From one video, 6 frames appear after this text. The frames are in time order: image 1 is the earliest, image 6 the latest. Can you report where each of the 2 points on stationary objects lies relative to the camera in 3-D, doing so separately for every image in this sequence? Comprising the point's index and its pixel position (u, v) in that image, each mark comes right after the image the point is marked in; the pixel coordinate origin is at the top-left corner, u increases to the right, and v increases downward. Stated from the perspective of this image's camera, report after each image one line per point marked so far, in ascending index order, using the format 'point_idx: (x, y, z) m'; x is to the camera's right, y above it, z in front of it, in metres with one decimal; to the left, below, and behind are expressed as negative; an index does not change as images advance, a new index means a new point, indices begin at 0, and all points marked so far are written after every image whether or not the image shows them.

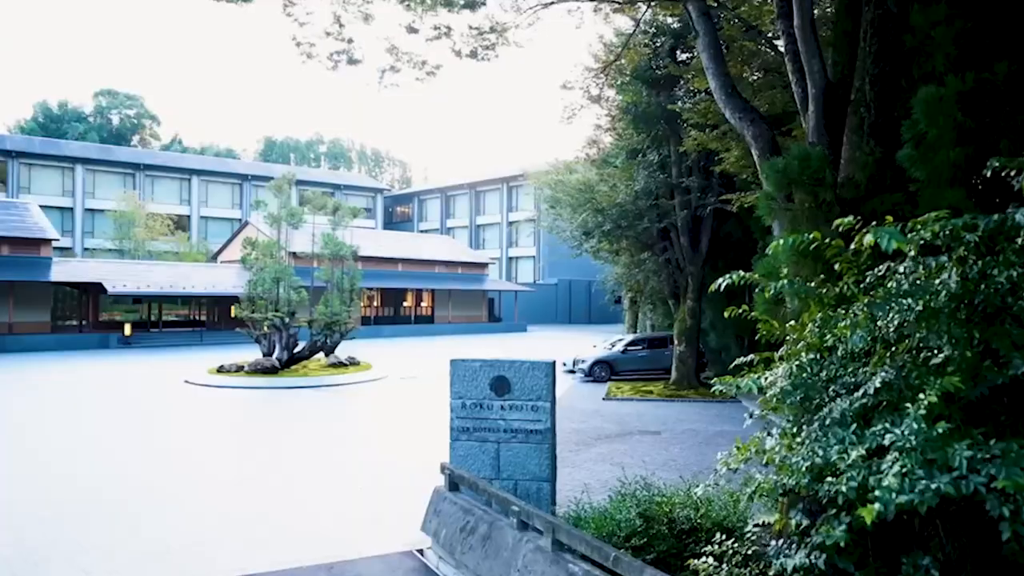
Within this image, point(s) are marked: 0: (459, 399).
0: (-0.5, -1.1, +7.3) m
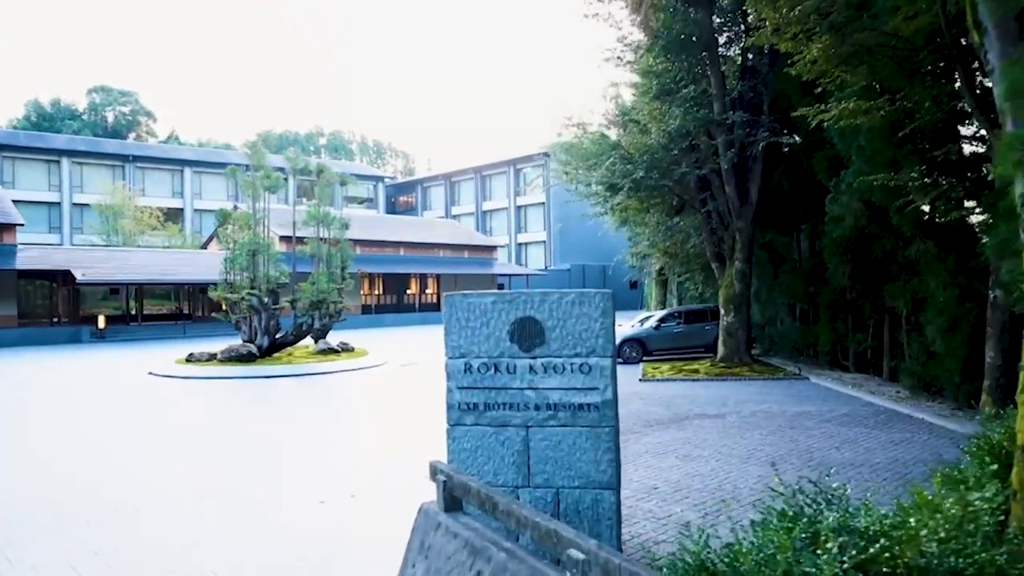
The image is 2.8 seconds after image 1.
0: (-0.3, -0.4, +4.5) m
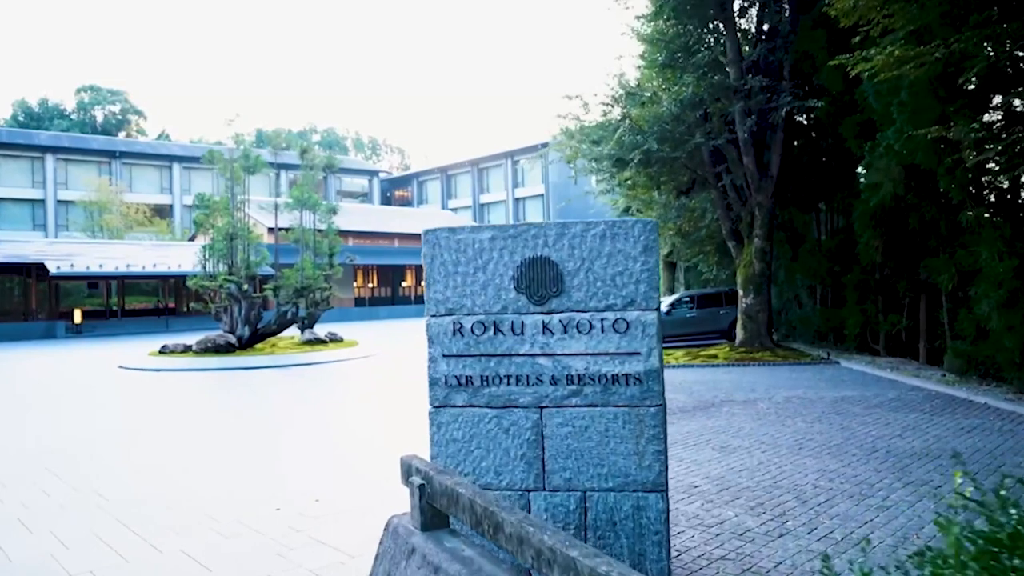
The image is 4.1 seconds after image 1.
0: (-0.3, -0.1, +3.3) m
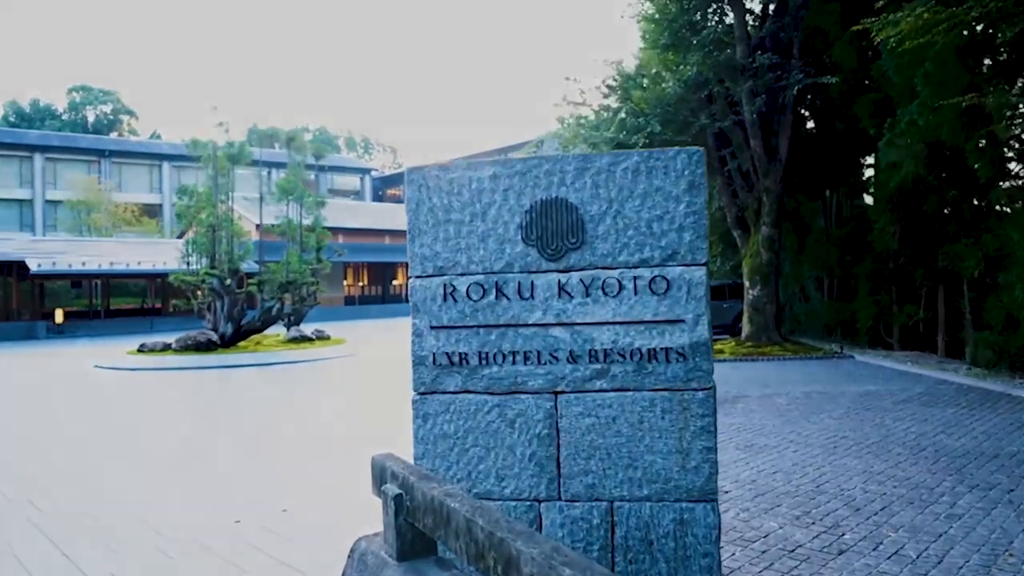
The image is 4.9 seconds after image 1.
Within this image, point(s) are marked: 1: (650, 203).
0: (-0.3, +0.1, +2.6) m
1: (+0.5, +0.3, +2.5) m
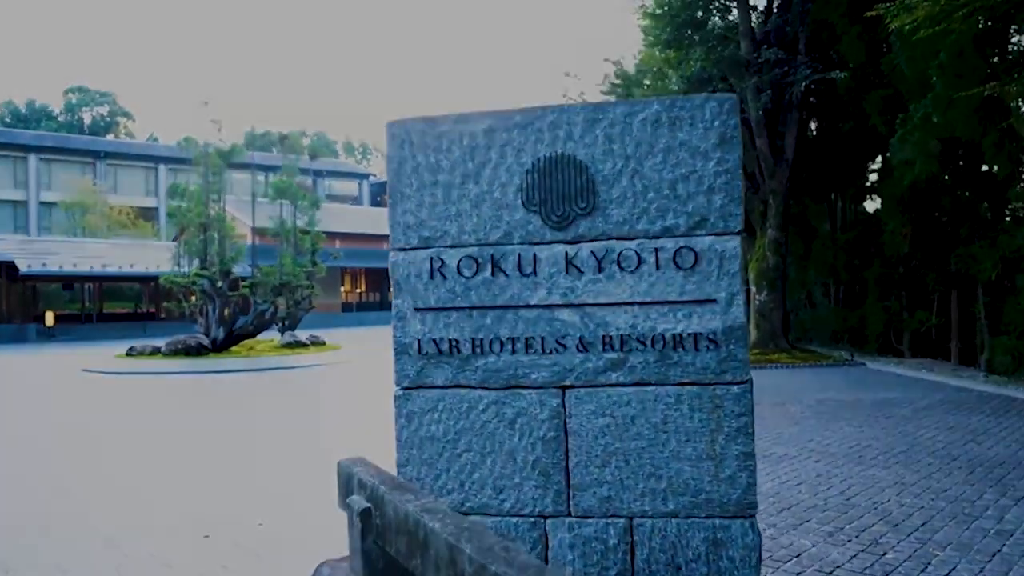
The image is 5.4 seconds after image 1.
0: (-0.3, +0.1, +2.2) m
1: (+0.5, +0.4, +2.1) m
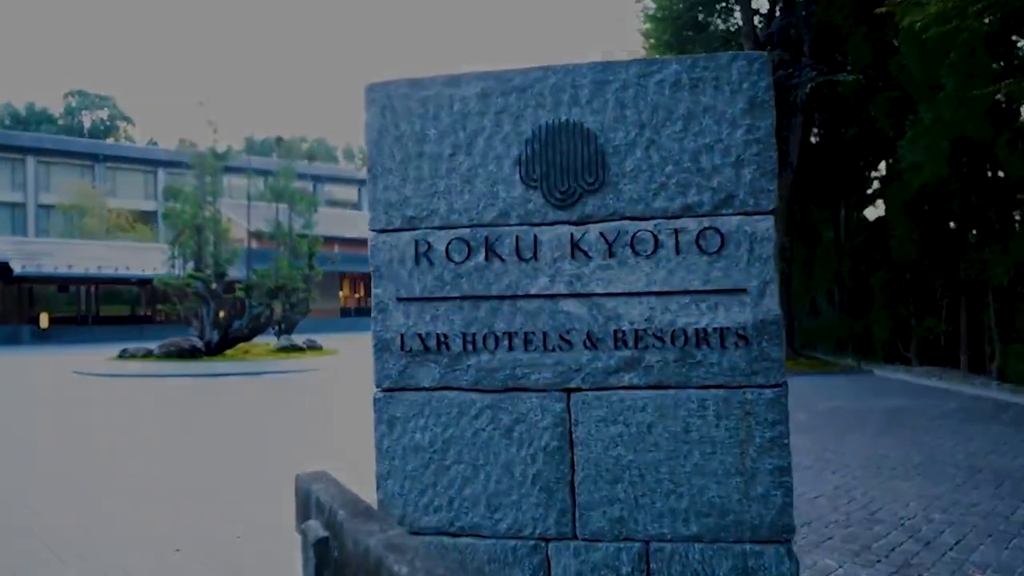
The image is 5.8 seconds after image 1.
0: (-0.3, +0.2, +1.9) m
1: (+0.5, +0.4, +1.8) m
